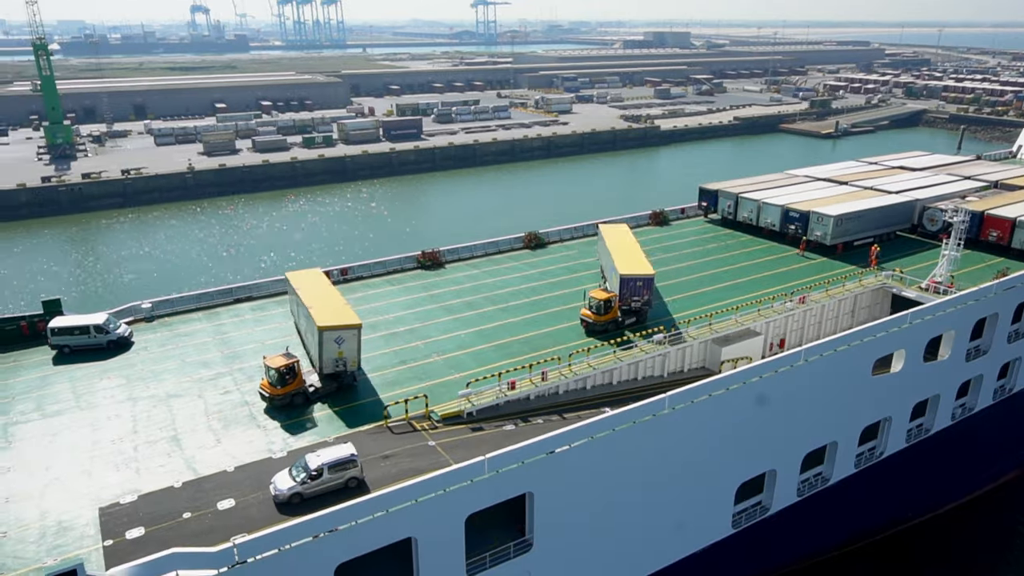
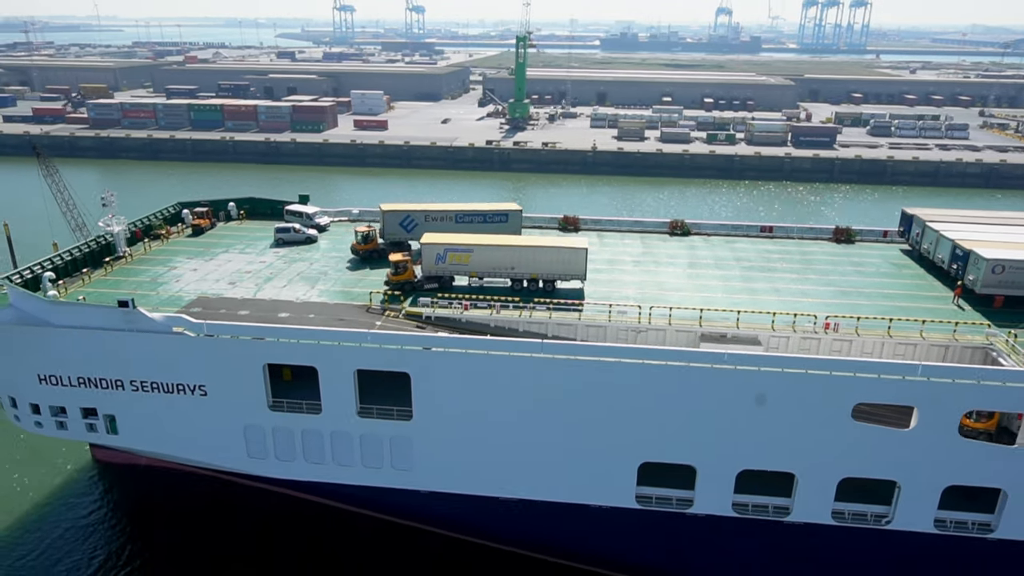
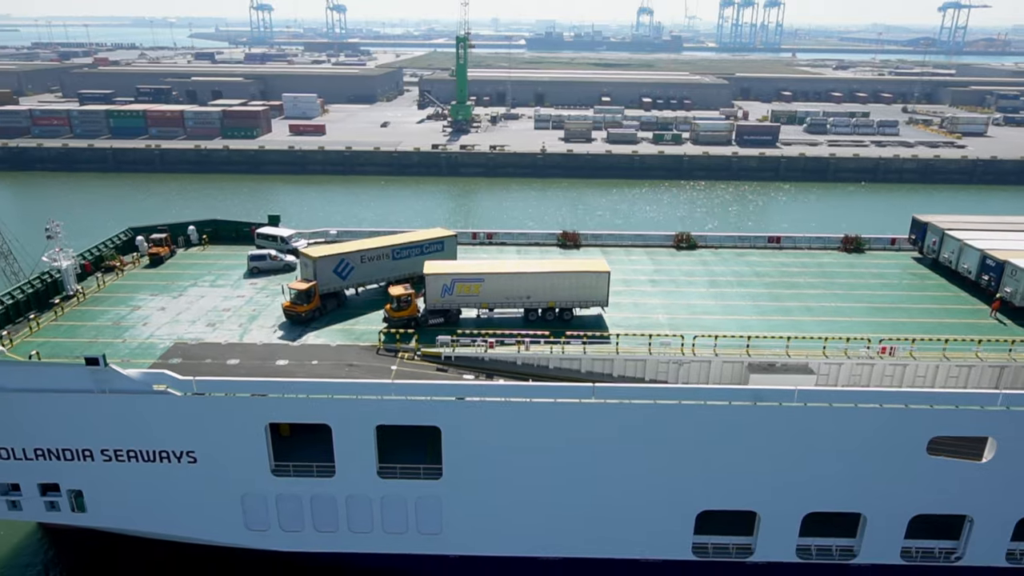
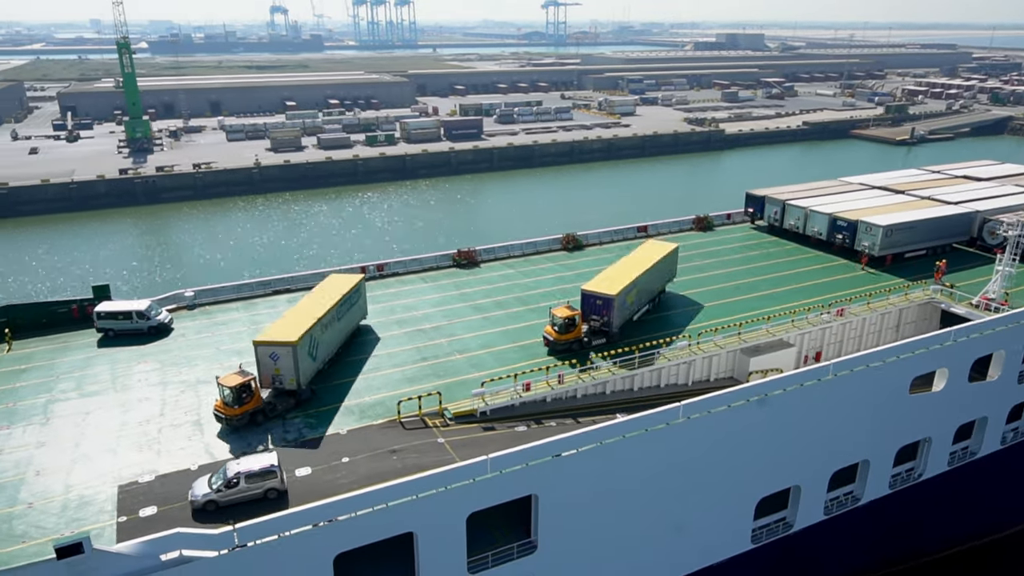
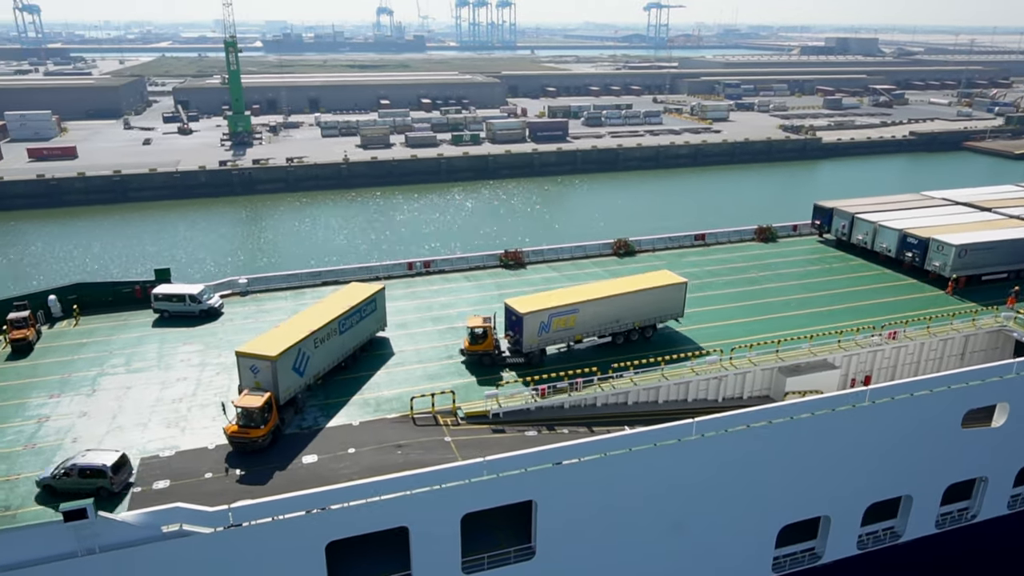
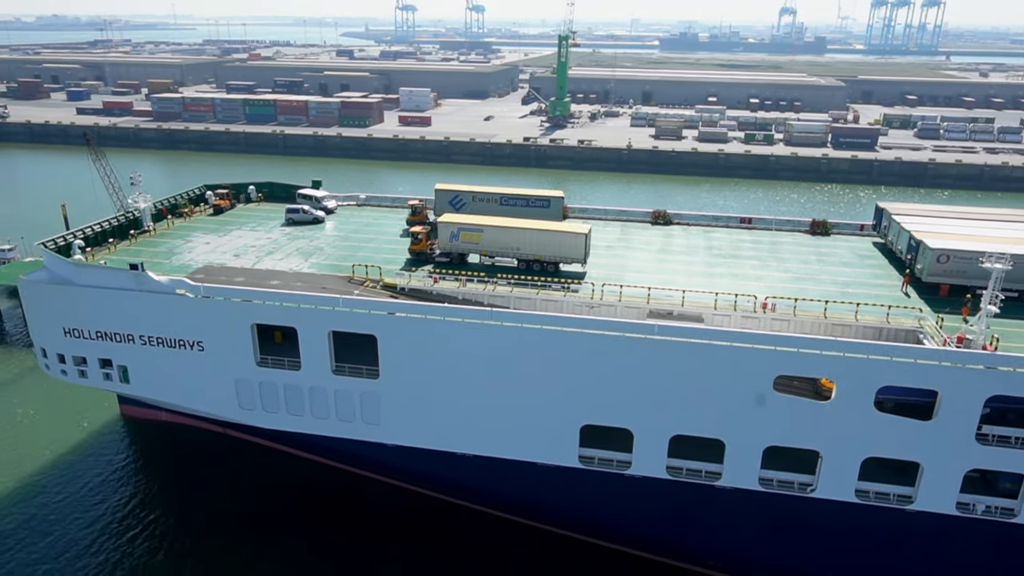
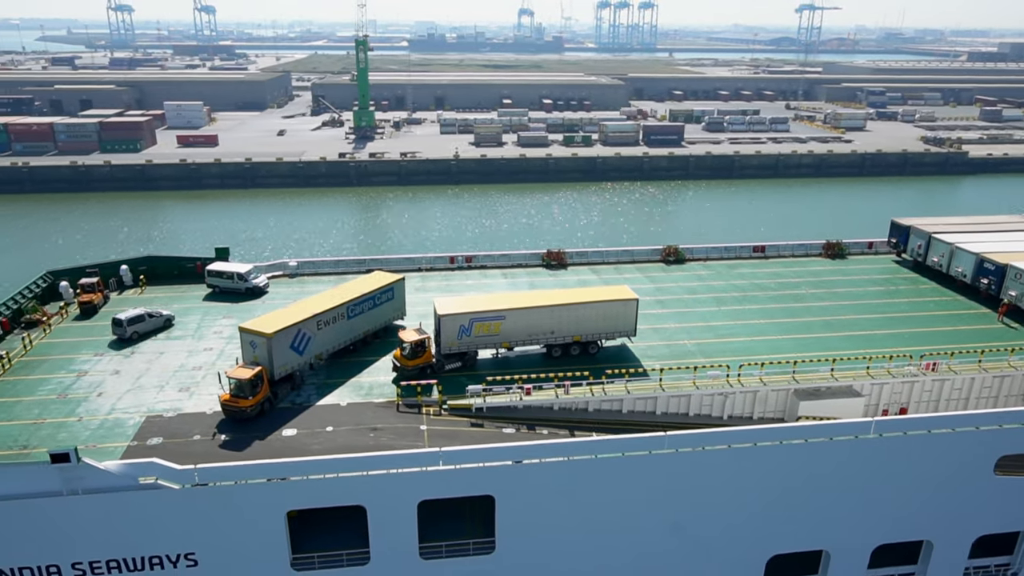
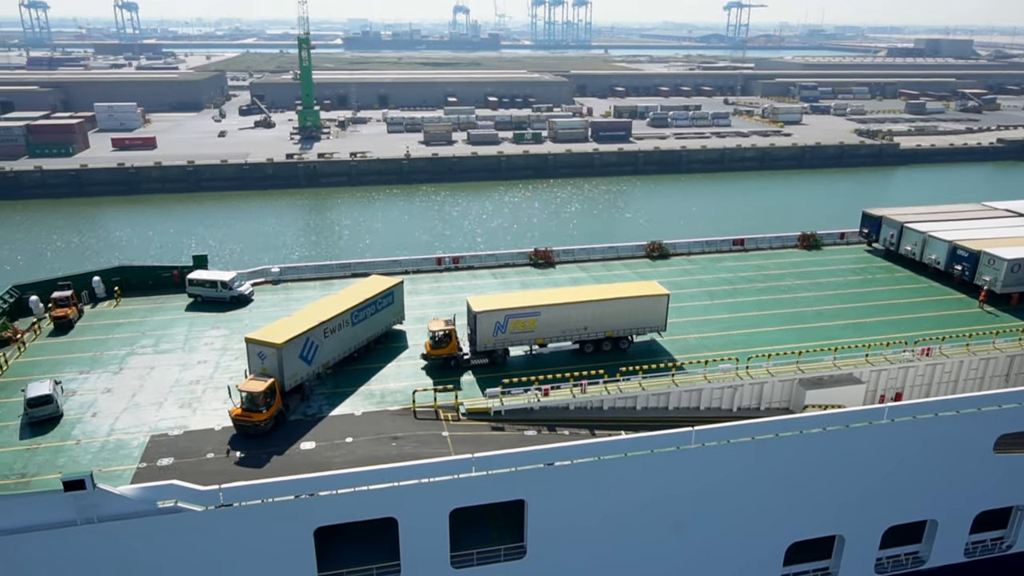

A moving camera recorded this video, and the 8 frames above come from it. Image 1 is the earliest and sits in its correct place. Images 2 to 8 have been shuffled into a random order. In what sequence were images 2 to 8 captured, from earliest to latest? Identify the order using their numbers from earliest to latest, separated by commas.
4, 5, 8, 7, 3, 2, 6
